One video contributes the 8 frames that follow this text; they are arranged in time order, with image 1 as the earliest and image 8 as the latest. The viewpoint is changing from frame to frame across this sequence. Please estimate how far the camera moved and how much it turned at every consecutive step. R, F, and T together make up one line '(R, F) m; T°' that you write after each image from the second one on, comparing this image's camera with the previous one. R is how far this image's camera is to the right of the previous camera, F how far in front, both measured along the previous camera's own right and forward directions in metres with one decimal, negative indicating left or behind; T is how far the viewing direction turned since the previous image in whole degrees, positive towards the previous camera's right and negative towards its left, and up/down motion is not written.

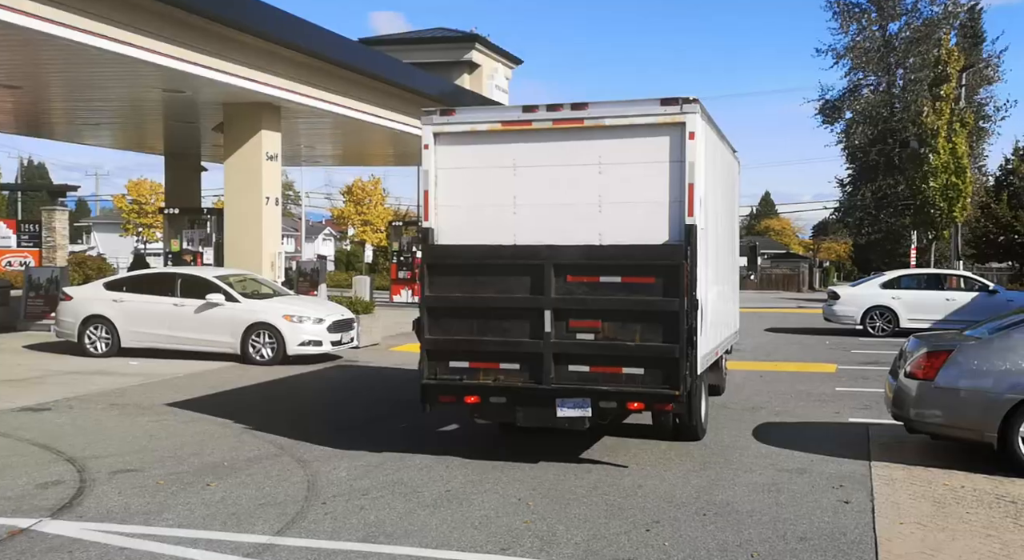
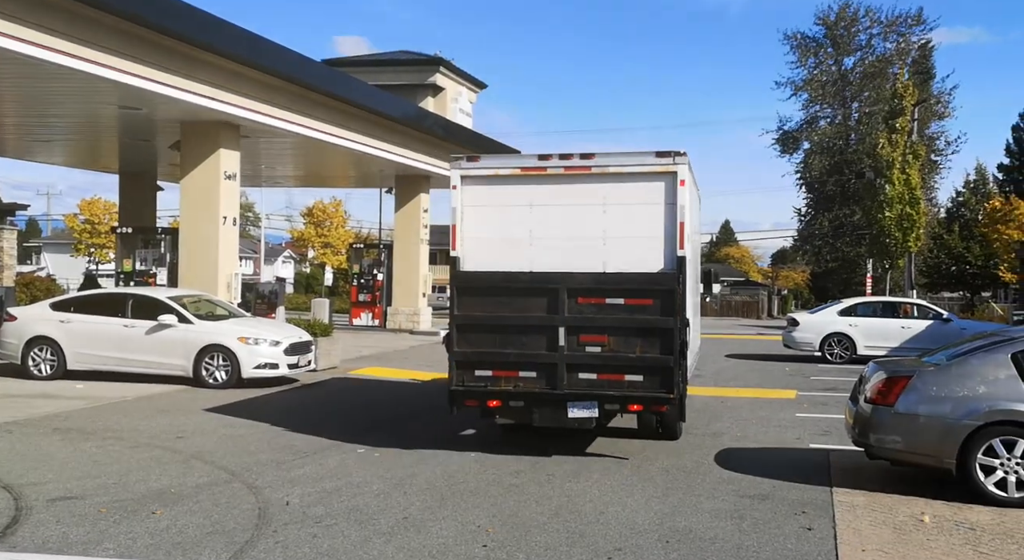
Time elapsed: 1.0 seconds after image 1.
(0.0, +0.1) m; +2°
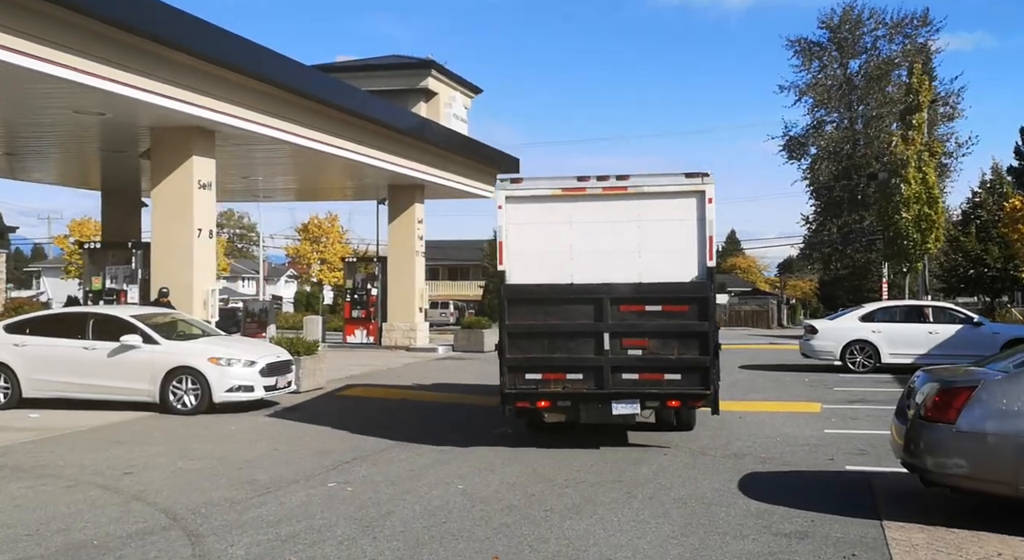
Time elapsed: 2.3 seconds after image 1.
(+0.1, +1.3) m; 0°
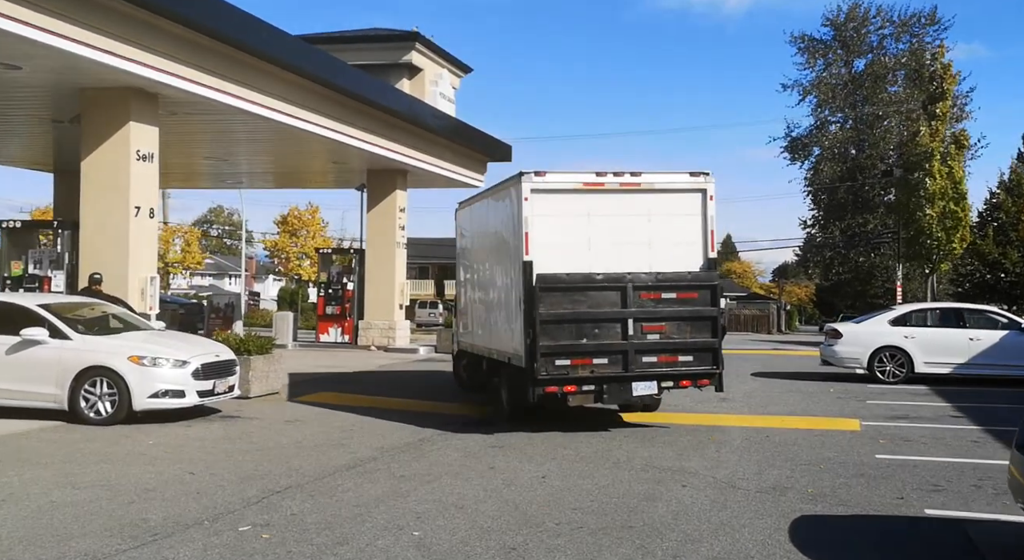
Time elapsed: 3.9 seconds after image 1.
(+0.1, +2.2) m; 0°
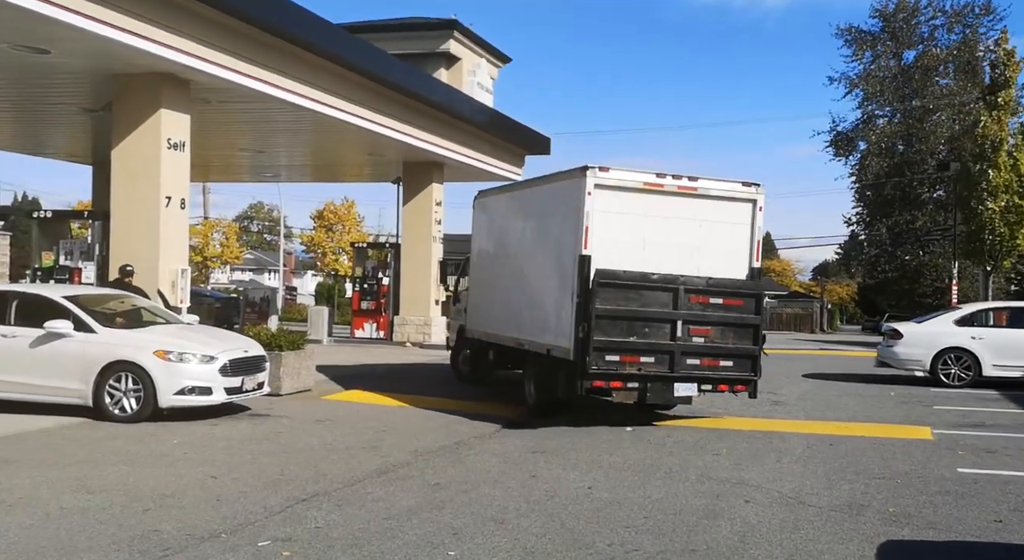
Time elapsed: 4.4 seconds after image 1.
(-0.1, +0.7) m; -2°
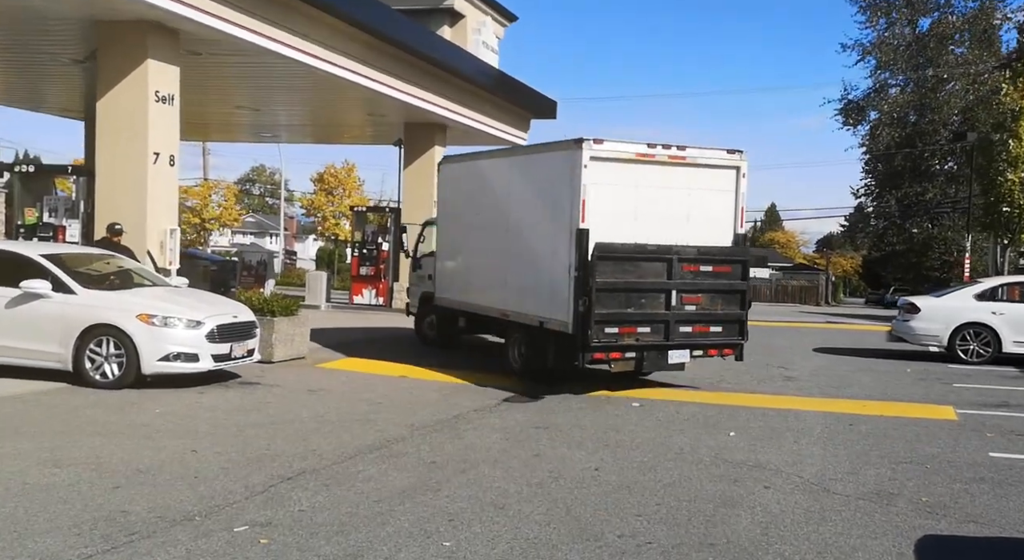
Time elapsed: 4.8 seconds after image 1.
(0.0, +0.6) m; 0°
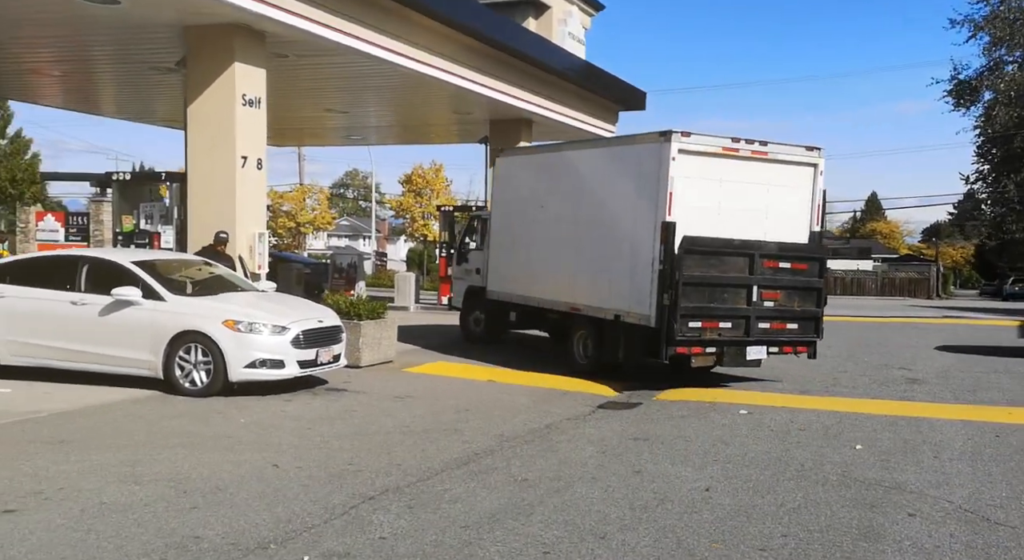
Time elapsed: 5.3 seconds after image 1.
(0.0, +0.5) m; -6°
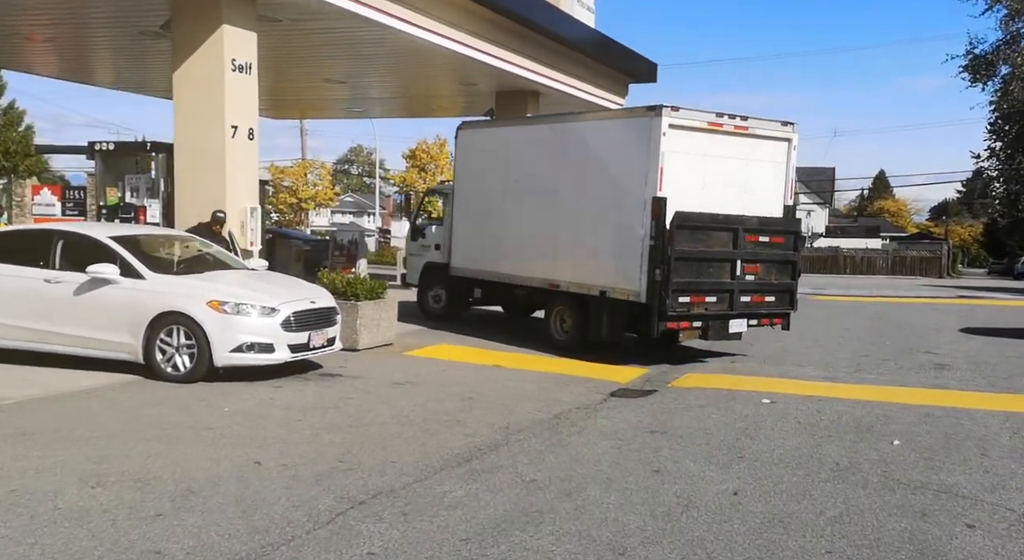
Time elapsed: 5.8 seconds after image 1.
(0.0, +0.7) m; 0°
